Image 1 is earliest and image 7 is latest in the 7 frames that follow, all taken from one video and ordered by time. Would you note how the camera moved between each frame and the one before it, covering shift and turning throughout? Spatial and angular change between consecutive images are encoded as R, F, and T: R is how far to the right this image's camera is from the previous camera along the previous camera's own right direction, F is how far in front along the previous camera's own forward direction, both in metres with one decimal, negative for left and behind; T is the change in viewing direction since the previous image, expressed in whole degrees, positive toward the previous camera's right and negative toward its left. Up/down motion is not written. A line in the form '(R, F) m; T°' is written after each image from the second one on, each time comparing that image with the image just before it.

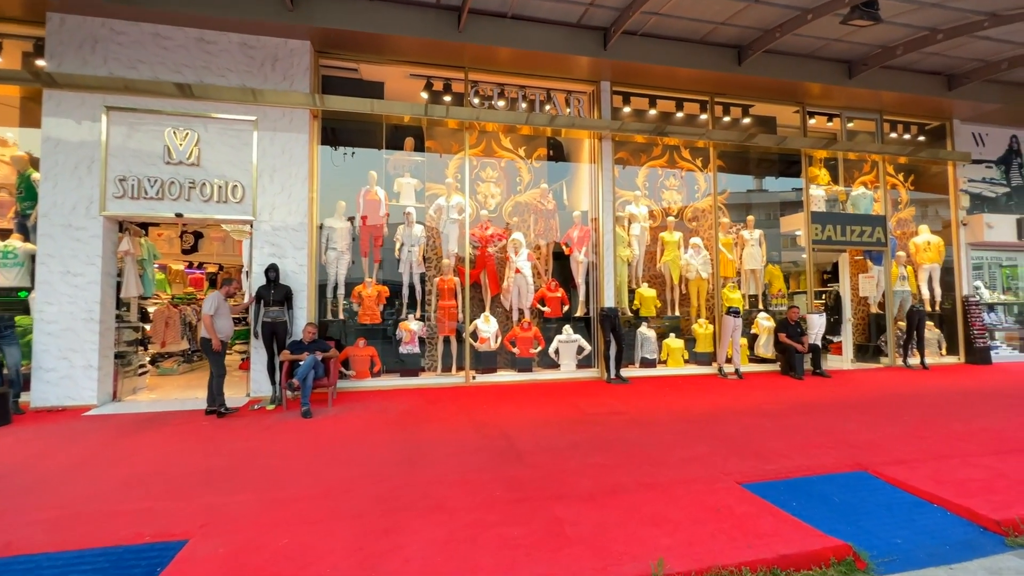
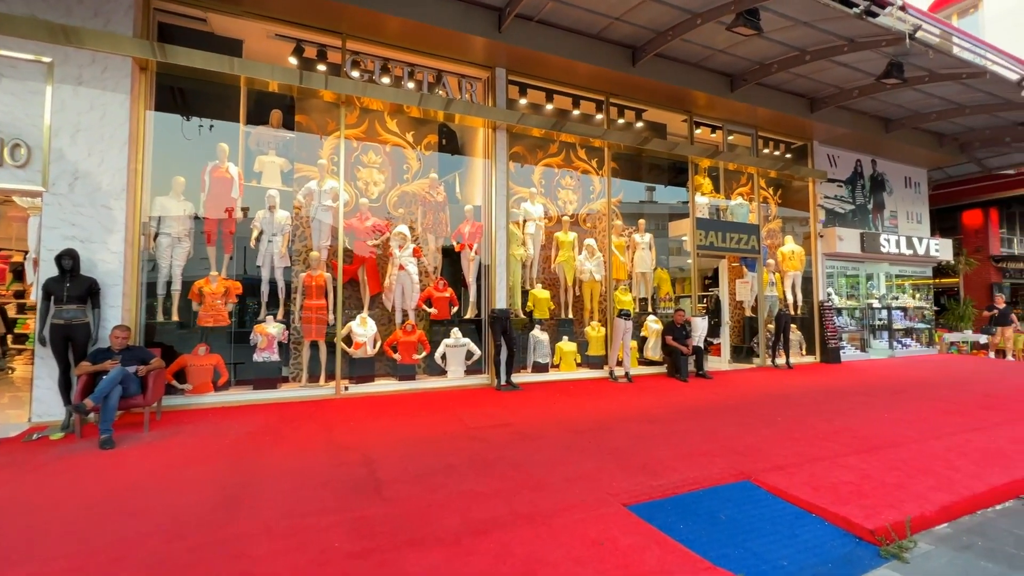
(+0.3, +0.6) m; +12°
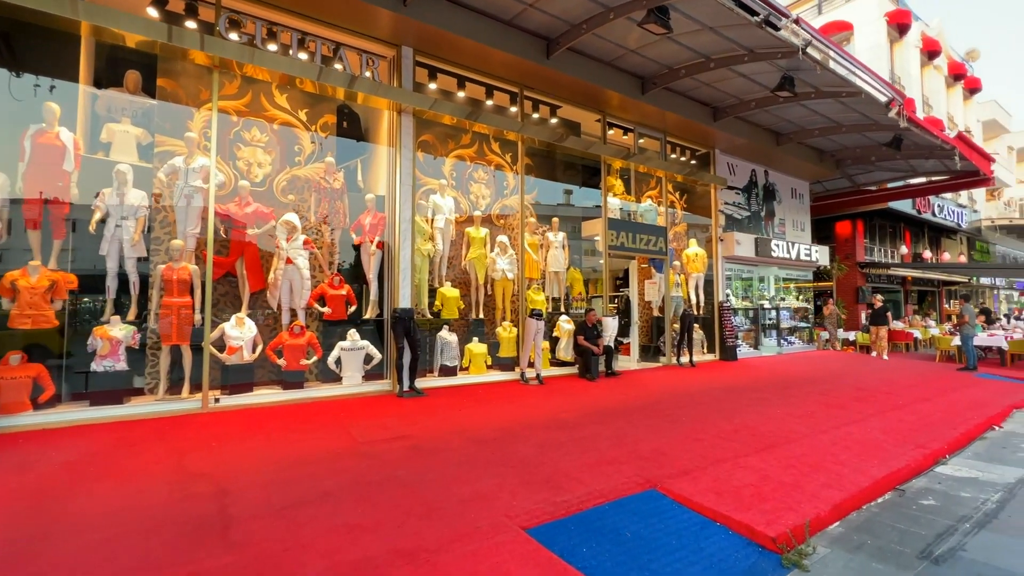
(+0.2, +0.4) m; +10°
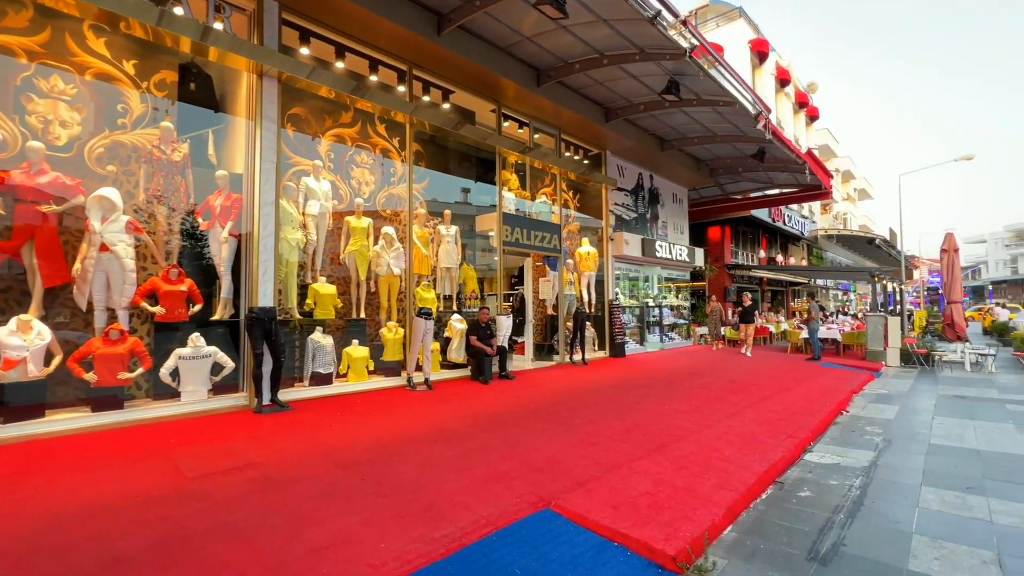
(+0.1, +0.5) m; +12°
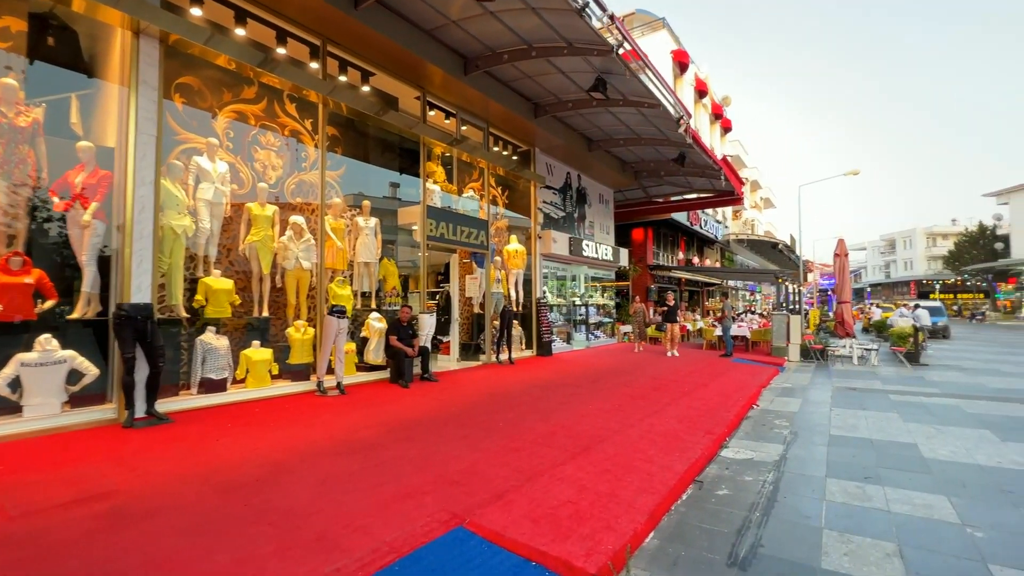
(+0.1, +0.3) m; +8°
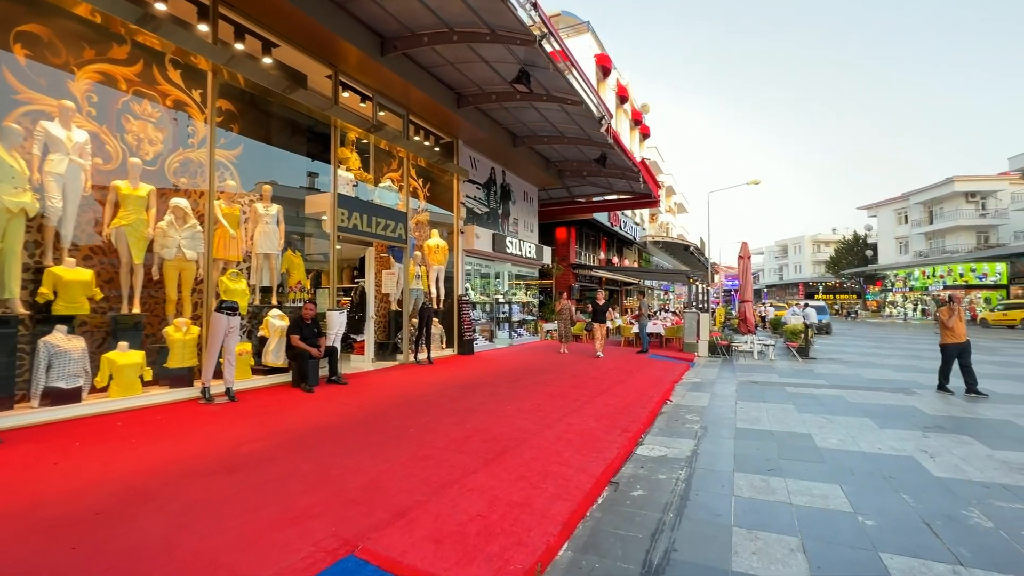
(+0.1, +0.3) m; +9°
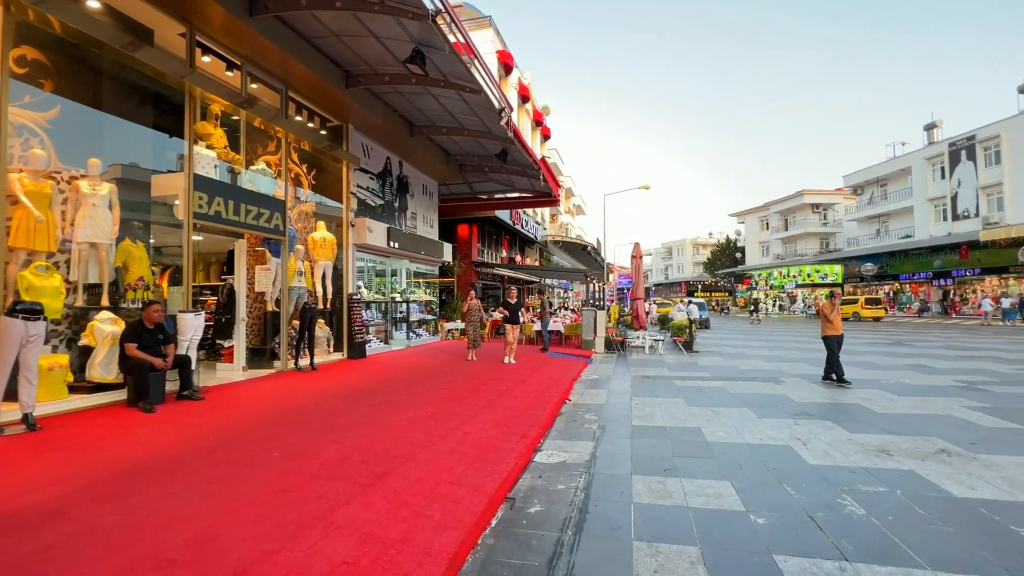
(+0.1, +0.4) m; +12°
